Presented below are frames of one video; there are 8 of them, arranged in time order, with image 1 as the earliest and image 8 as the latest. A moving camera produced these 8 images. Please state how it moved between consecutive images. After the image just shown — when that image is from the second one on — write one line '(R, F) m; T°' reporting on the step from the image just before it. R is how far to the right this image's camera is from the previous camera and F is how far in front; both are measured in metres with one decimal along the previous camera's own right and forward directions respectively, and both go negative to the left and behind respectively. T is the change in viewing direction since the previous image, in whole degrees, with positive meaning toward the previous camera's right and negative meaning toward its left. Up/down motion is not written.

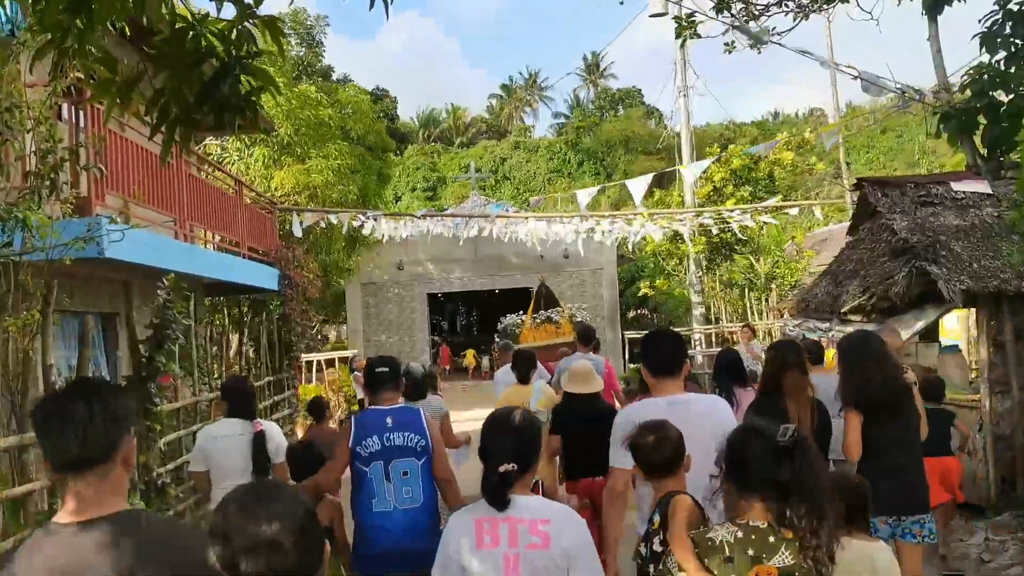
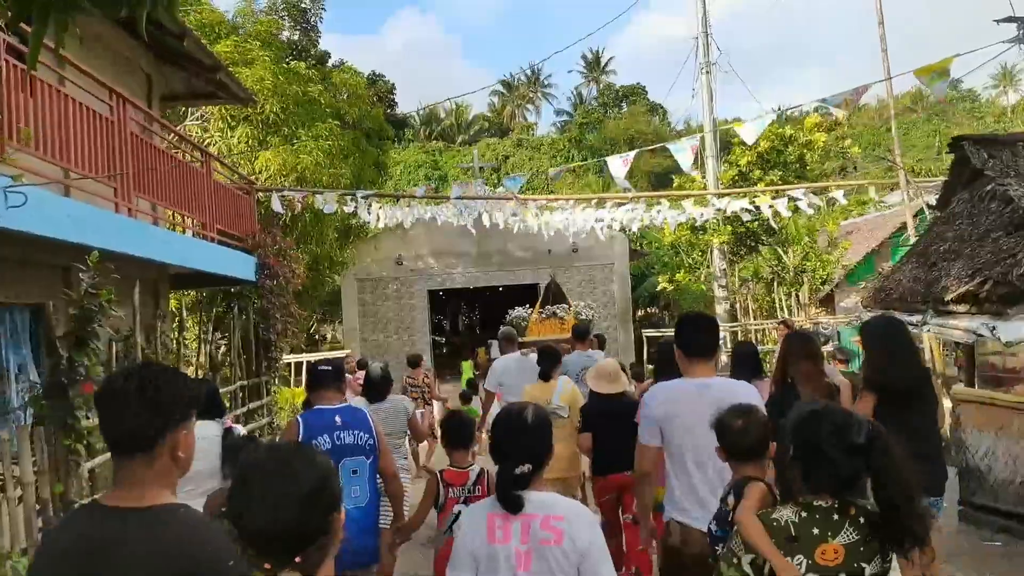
(-0.1, +0.9) m; 0°
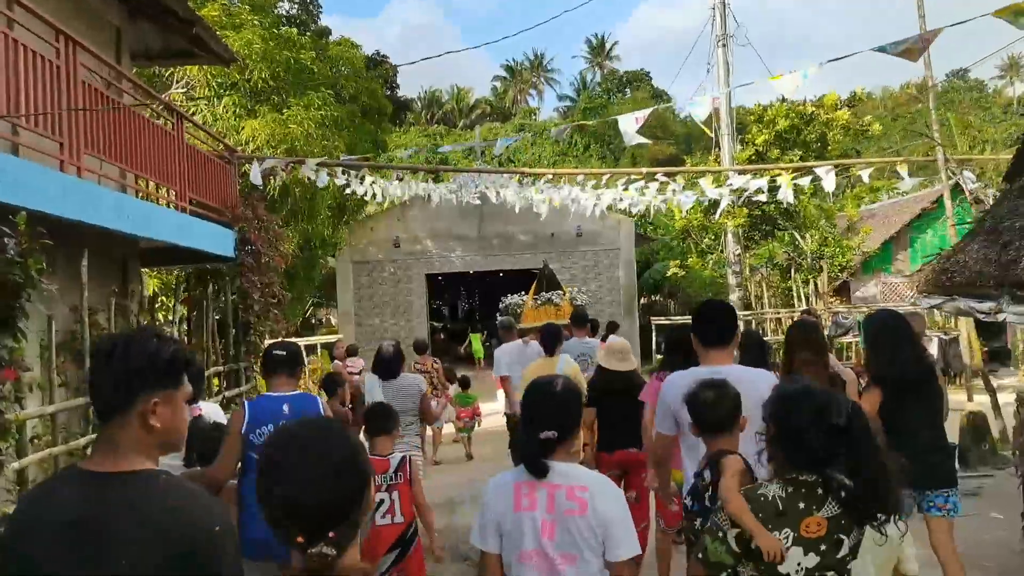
(0.0, +0.6) m; 0°
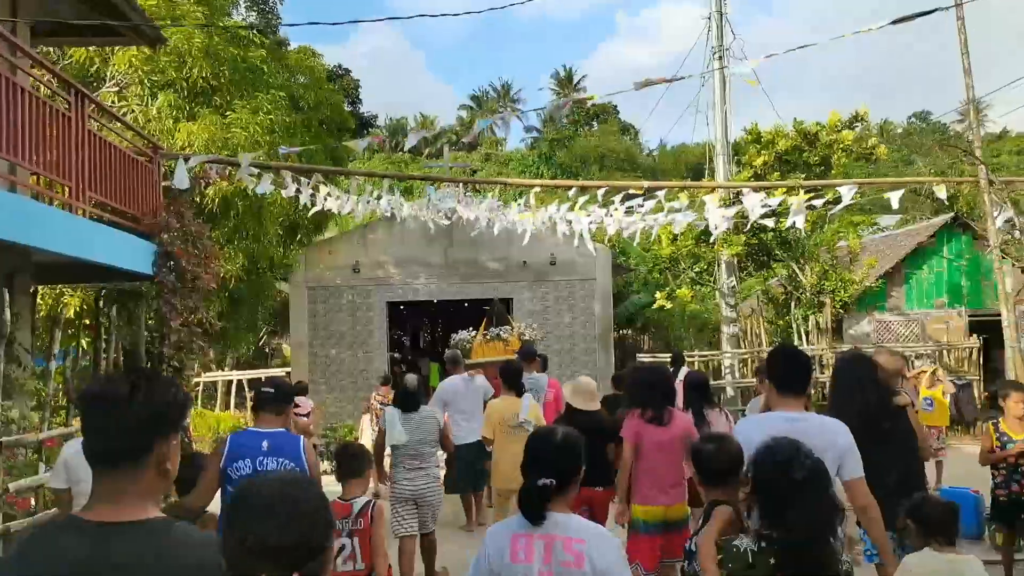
(-0.1, +1.0) m; +3°
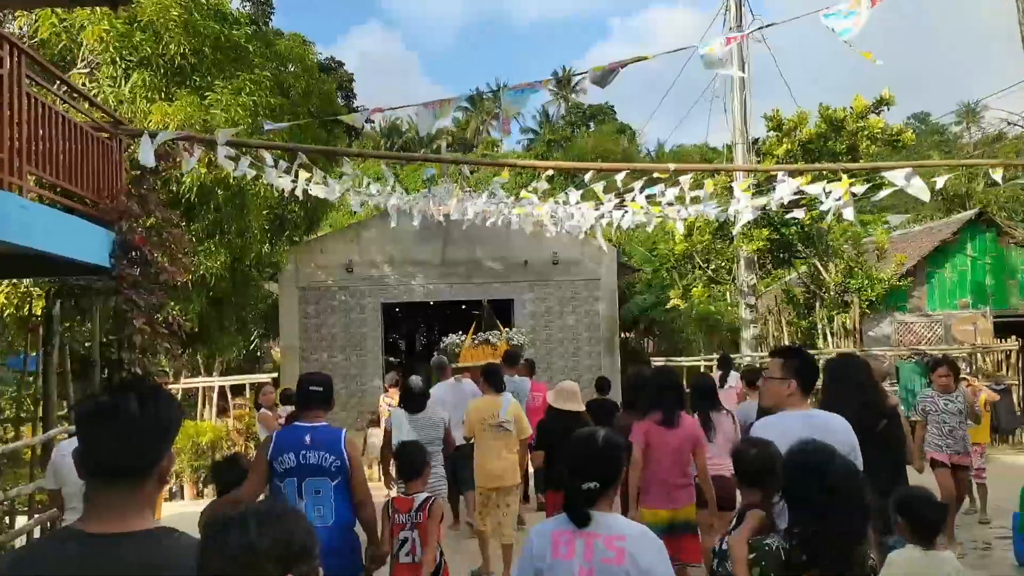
(-0.1, +0.6) m; 0°
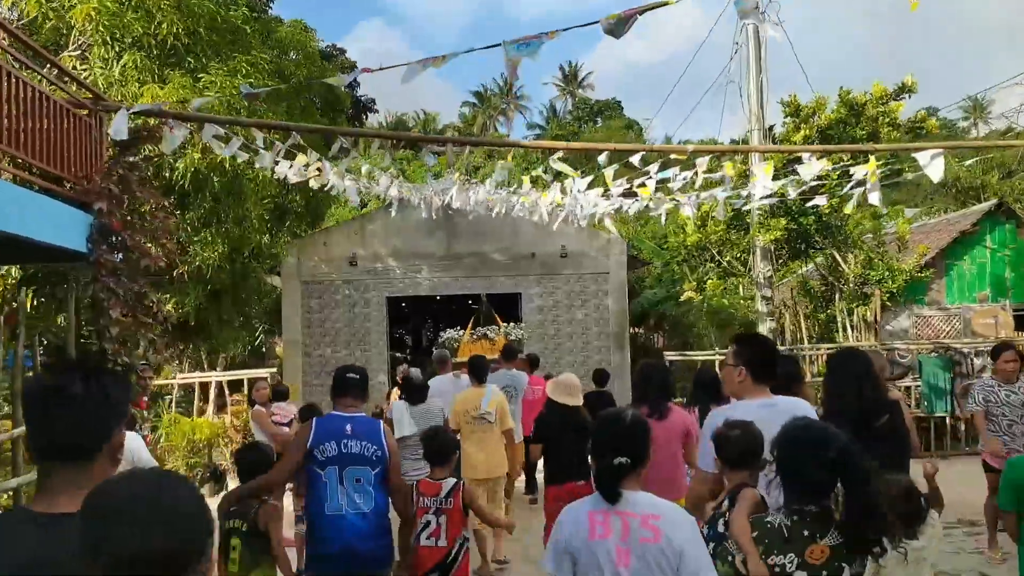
(0.0, +0.3) m; 0°
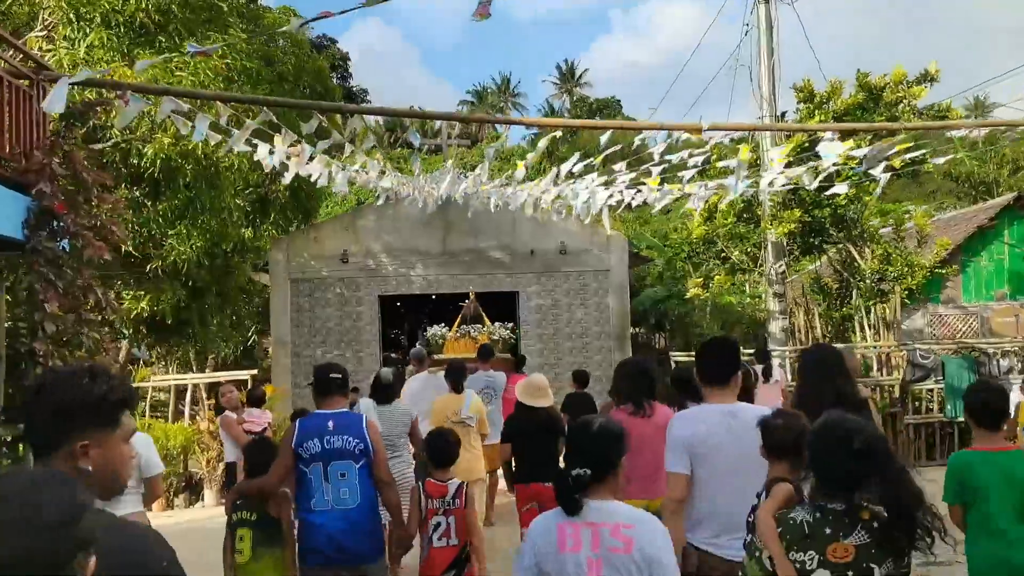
(0.0, +0.5) m; 0°
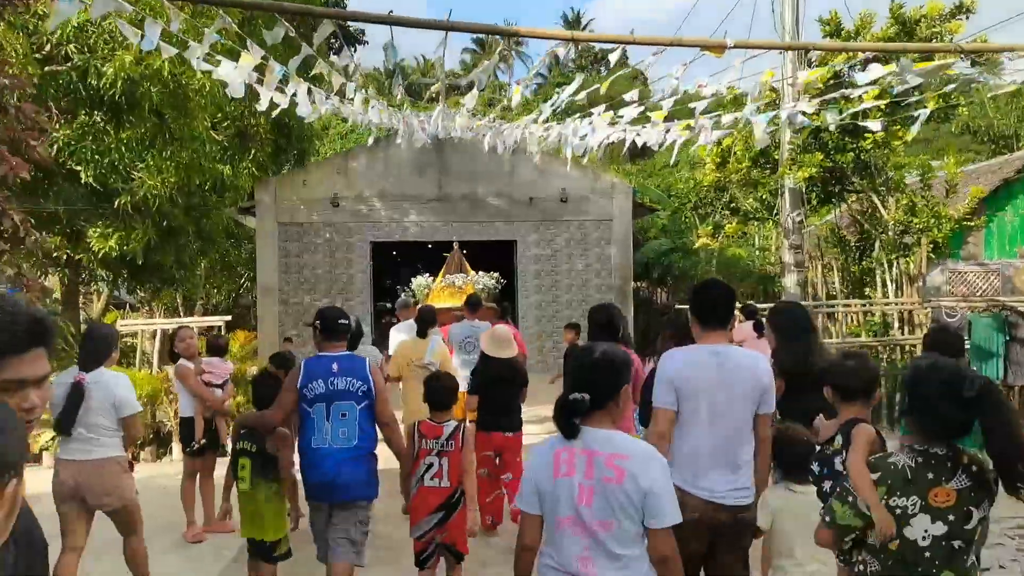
(0.0, +0.5) m; 0°
